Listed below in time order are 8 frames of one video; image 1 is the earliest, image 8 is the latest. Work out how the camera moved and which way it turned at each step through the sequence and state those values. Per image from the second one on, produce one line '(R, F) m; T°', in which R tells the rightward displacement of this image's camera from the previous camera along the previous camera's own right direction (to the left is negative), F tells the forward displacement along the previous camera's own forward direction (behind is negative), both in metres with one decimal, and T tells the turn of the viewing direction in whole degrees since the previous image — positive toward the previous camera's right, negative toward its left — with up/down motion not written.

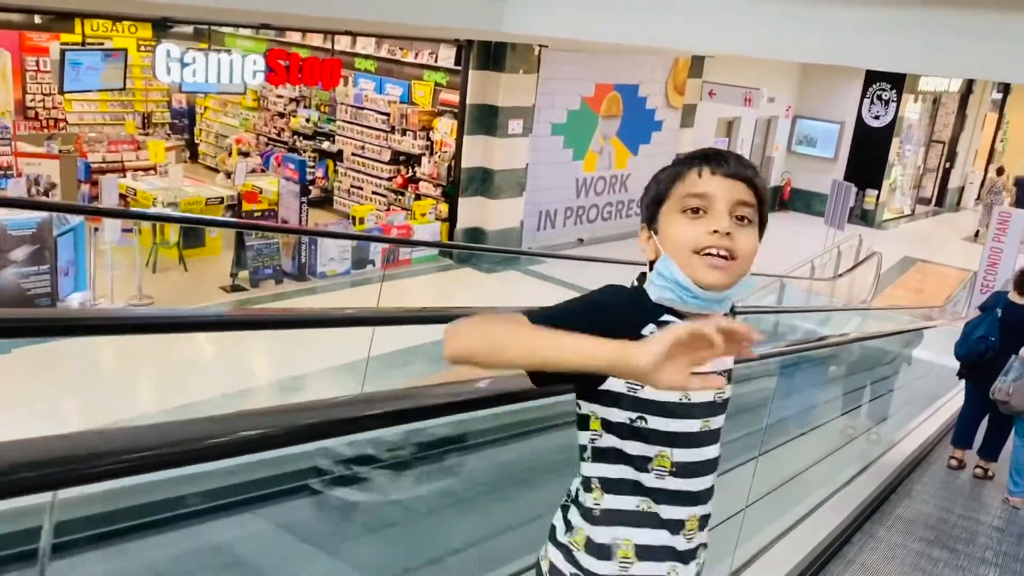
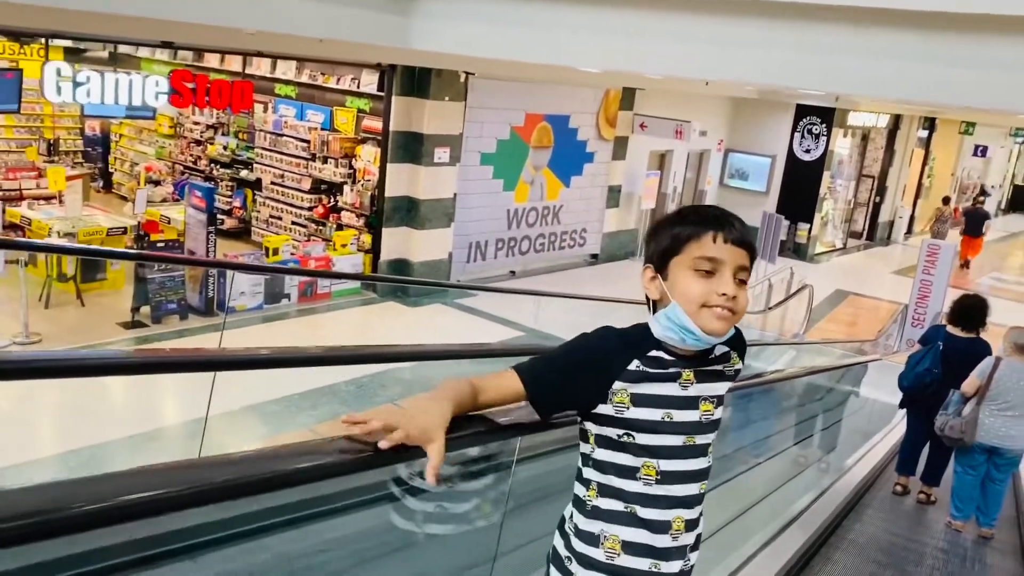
(+0.2, +0.3) m; +4°
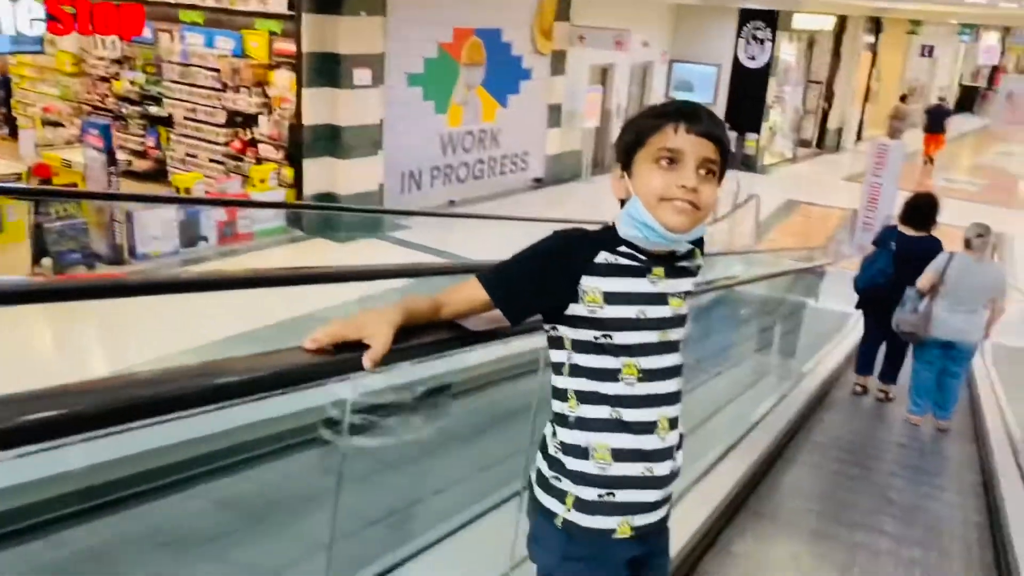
(+0.2, +0.4) m; +3°
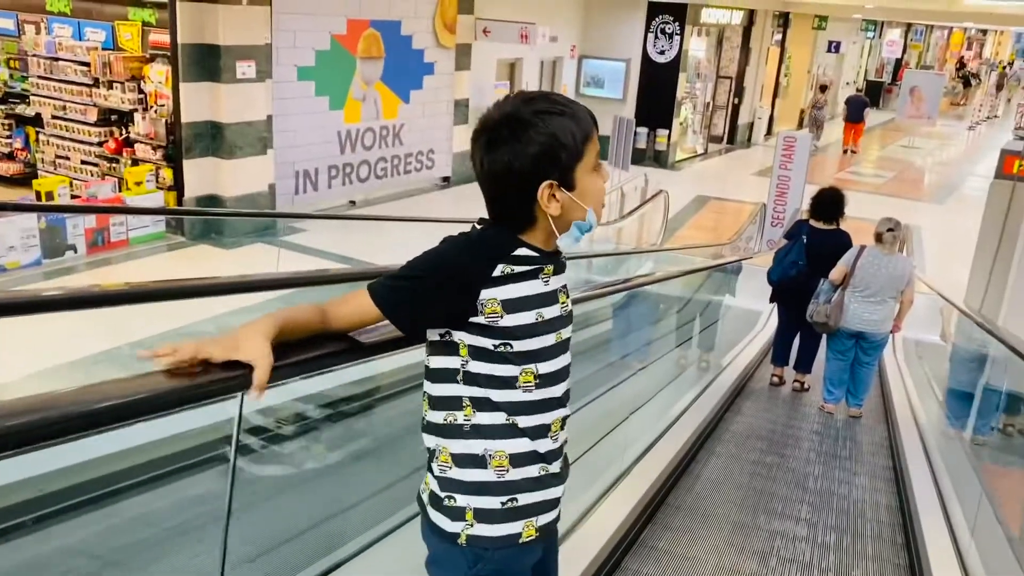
(+0.2, +0.4) m; +5°
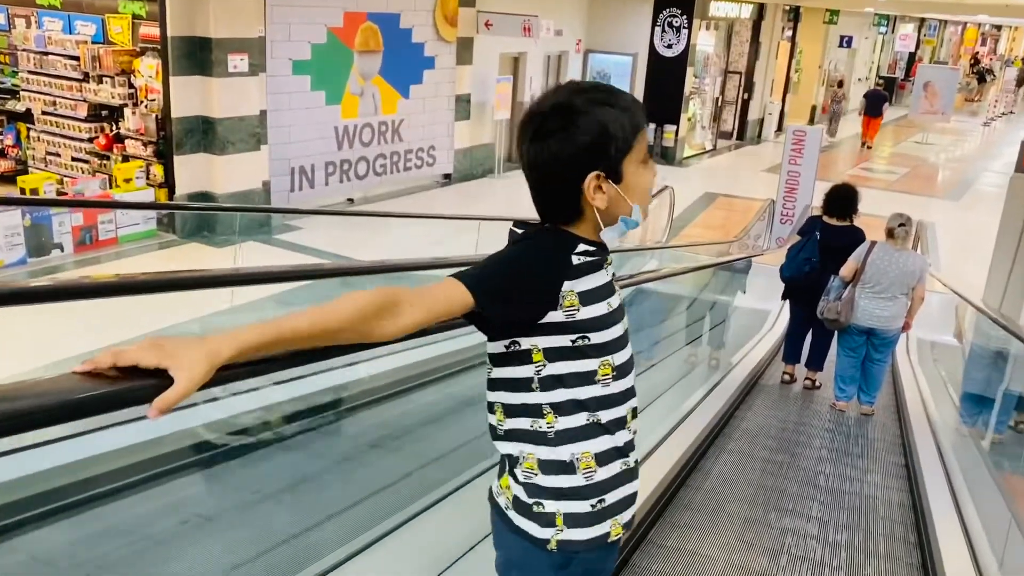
(+0.1, +0.2) m; -1°
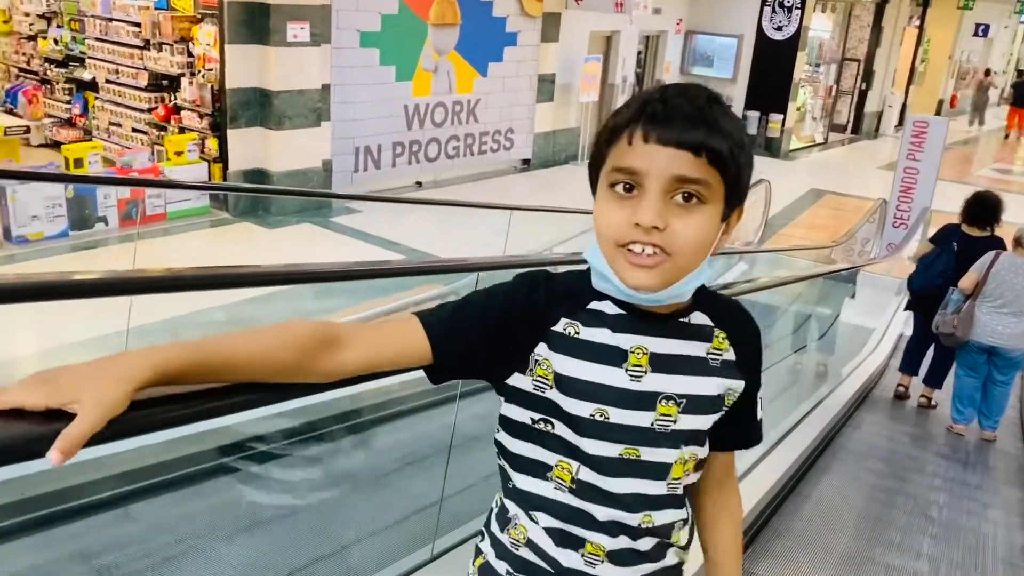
(+0.2, +0.6) m; -7°
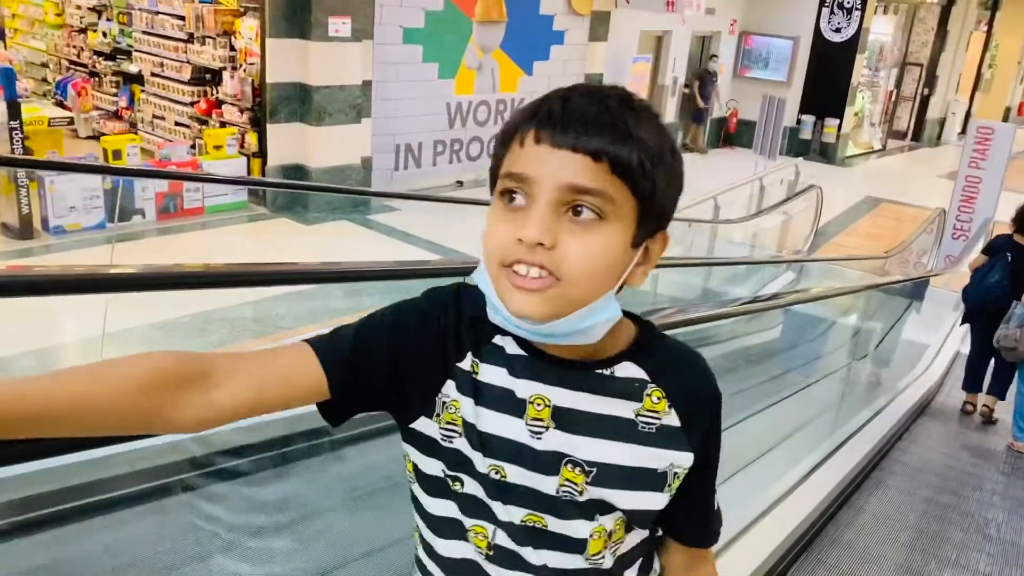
(+0.1, +0.2) m; -3°
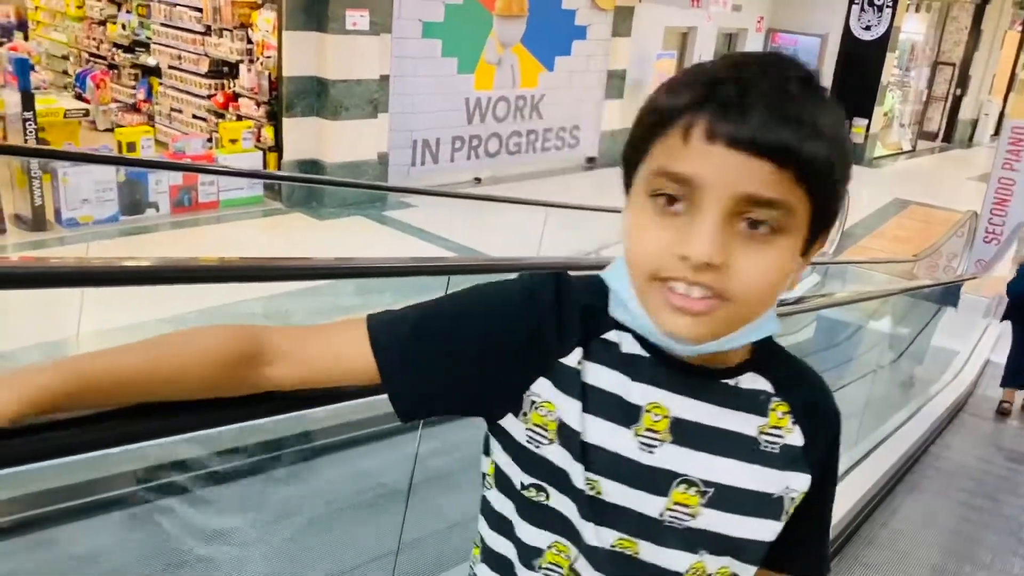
(0.0, +0.1) m; -2°
